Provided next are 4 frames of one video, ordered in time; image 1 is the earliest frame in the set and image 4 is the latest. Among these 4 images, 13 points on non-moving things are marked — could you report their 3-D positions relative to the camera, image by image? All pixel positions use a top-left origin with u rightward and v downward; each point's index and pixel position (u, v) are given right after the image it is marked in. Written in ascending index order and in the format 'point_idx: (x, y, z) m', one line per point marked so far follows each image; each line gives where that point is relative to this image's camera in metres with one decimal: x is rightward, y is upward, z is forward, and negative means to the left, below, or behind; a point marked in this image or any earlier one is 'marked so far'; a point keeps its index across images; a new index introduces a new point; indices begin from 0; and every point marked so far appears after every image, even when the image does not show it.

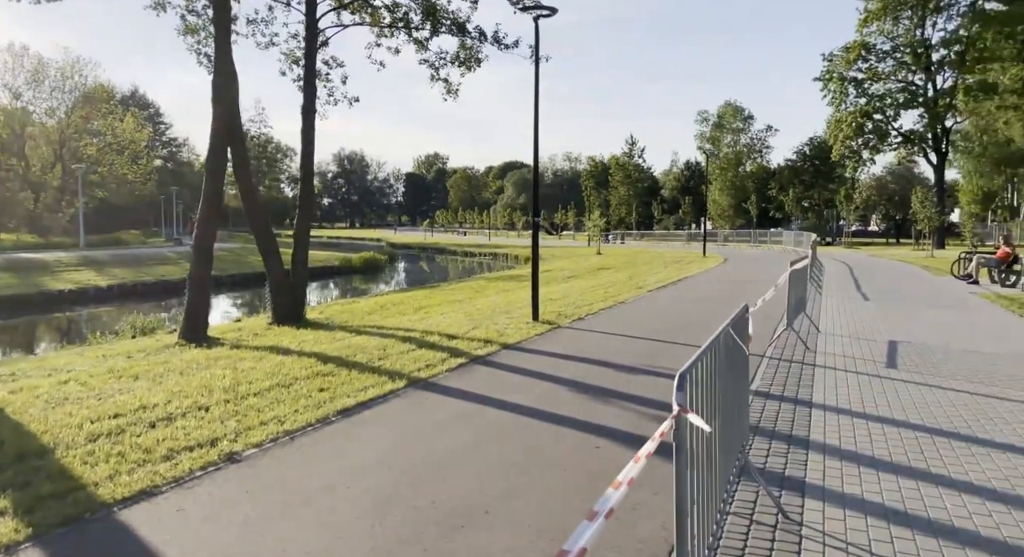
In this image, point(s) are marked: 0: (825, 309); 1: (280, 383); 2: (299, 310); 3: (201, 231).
0: (+7.3, -0.7, +14.6) m
1: (-2.6, -1.2, +7.1) m
2: (-4.7, -0.7, +13.8) m
3: (-5.6, +0.9, +11.3) m
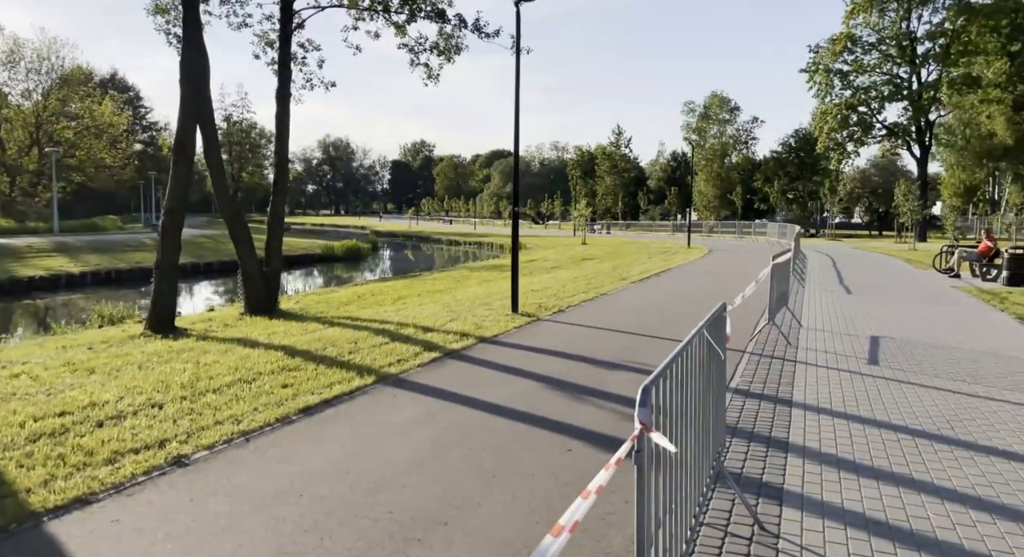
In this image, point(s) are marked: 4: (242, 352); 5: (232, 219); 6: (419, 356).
0: (+6.8, -0.6, +14.5) m
1: (-2.9, -1.1, +6.8) m
2: (-5.1, -0.5, +13.4) m
3: (-6.0, +1.1, +10.9) m
4: (-3.6, -1.0, +8.3) m
5: (-5.8, +1.3, +13.1) m
6: (-1.2, -1.0, +8.3) m
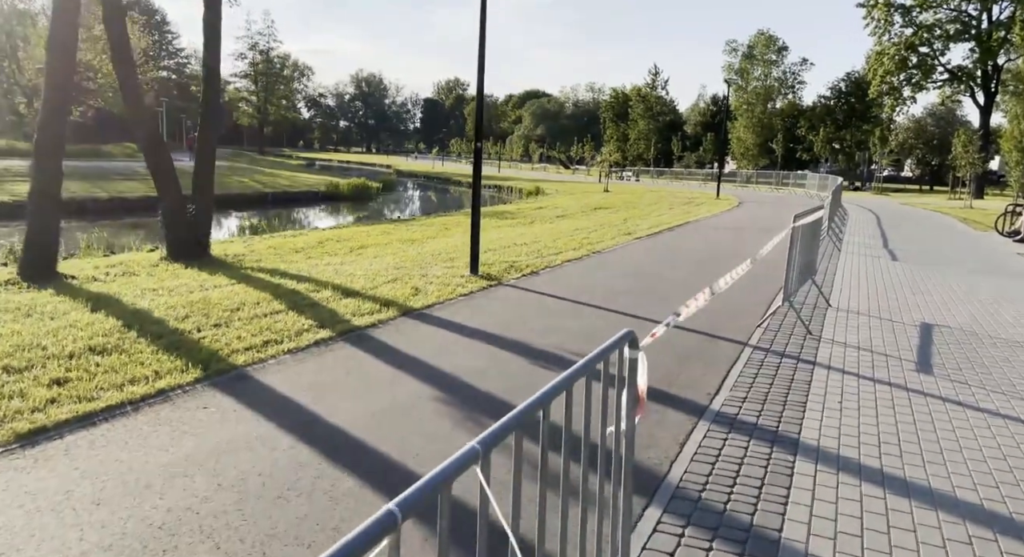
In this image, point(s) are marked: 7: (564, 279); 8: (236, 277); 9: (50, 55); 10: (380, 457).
0: (+6.3, +0.1, +12.0) m
1: (-3.8, -0.7, +4.8) m
2: (-5.7, +0.6, +11.4) m
3: (-6.6, +2.0, +8.8) m
4: (-4.4, -0.4, +6.3) m
5: (-6.3, +2.3, +11.0) m
6: (-2.1, -0.6, +6.3) m
7: (+0.9, 0.0, +10.3) m
8: (-4.1, 0.0, +9.4) m
9: (-6.4, +3.0, +8.7) m
10: (-0.8, -1.1, +3.9) m
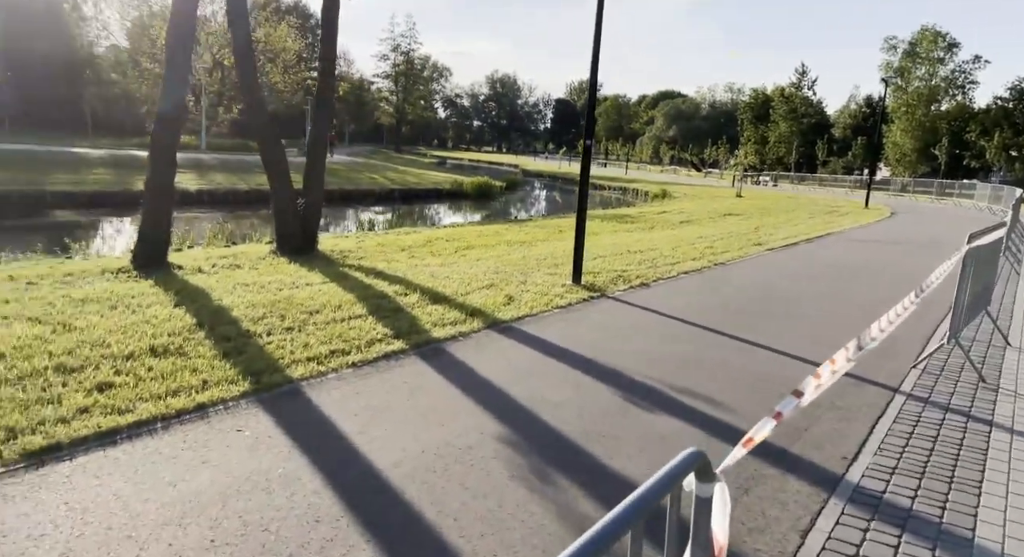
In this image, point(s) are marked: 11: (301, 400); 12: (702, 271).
0: (+8.1, -0.4, +9.8) m
1: (-3.3, -0.6, +4.7) m
2: (-3.7, +0.7, +11.5) m
3: (-5.0, +2.2, +9.1) m
4: (-3.5, -0.3, +6.2) m
5: (-4.4, +2.5, +11.2) m
6: (-1.3, -0.6, +5.7) m
7: (+2.4, -0.2, +9.1) m
8: (-2.6, +0.1, +9.2) m
9: (-4.8, +3.2, +9.0) m
10: (-0.5, -1.2, +3.2) m
11: (-1.5, -0.9, +4.5) m
12: (+3.4, +0.1, +11.0) m
